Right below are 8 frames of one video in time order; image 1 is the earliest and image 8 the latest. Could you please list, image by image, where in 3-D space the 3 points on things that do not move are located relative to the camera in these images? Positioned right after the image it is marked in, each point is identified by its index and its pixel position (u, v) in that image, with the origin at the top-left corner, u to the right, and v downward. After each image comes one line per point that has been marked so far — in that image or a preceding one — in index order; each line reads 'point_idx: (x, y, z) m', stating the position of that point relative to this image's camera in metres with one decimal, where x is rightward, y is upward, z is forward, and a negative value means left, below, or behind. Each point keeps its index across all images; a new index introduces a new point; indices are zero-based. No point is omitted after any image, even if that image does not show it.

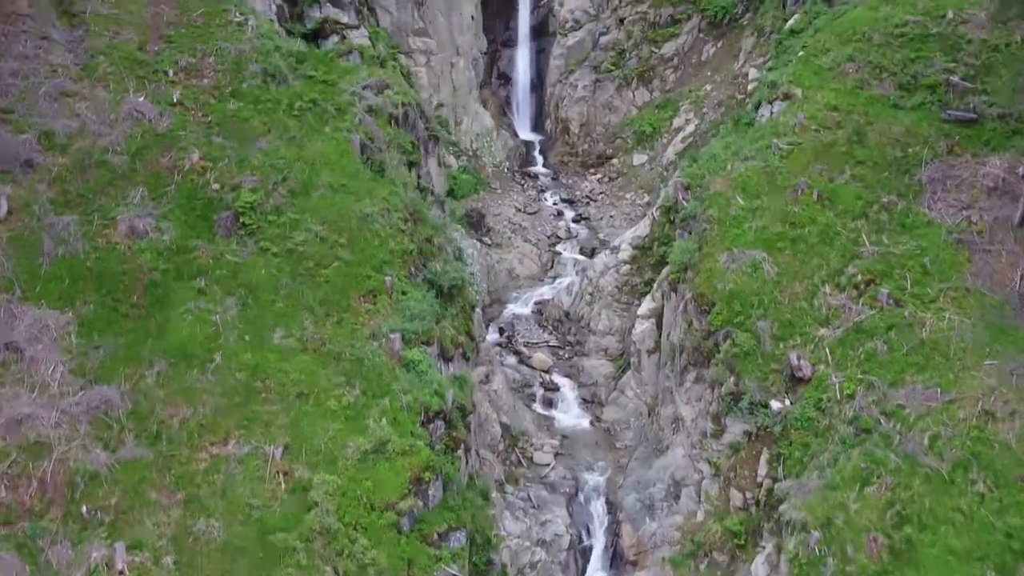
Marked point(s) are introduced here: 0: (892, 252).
0: (+4.8, +0.5, +15.3) m
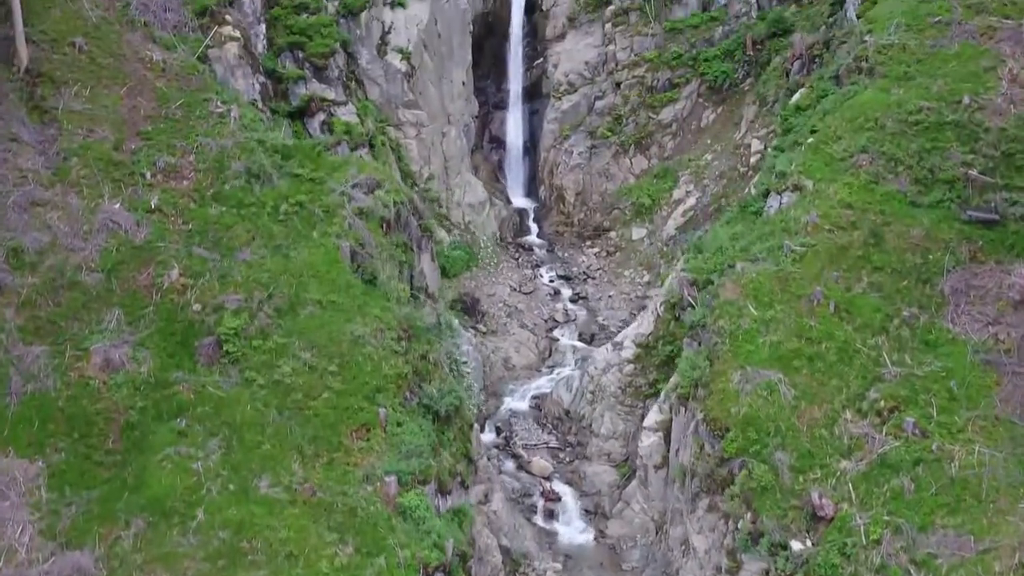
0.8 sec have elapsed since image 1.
0: (+4.8, -1.0, +14.4) m
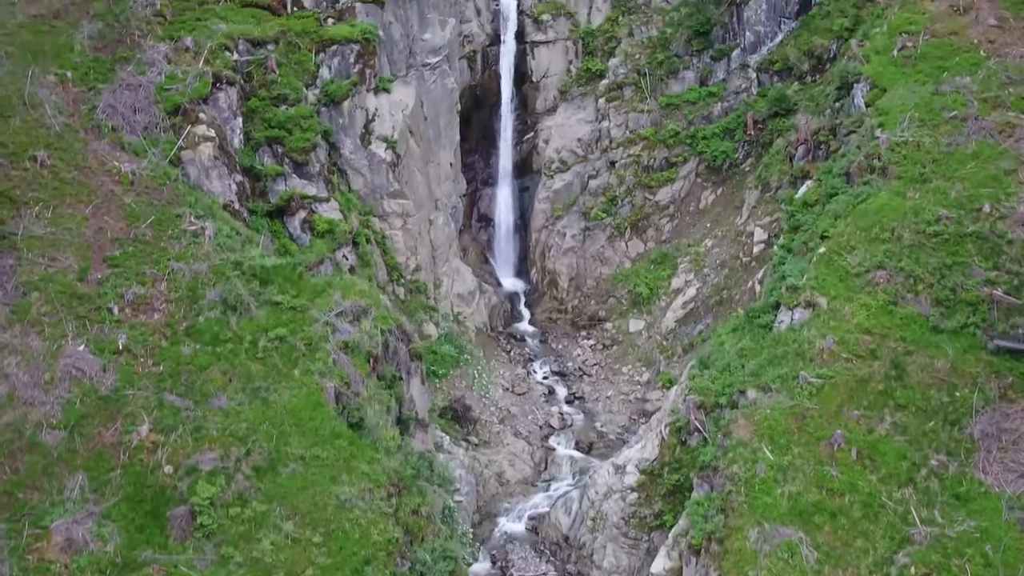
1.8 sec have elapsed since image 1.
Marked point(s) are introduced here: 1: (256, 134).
0: (+4.8, -2.7, +13.4) m
1: (-4.1, +2.5, +19.4) m
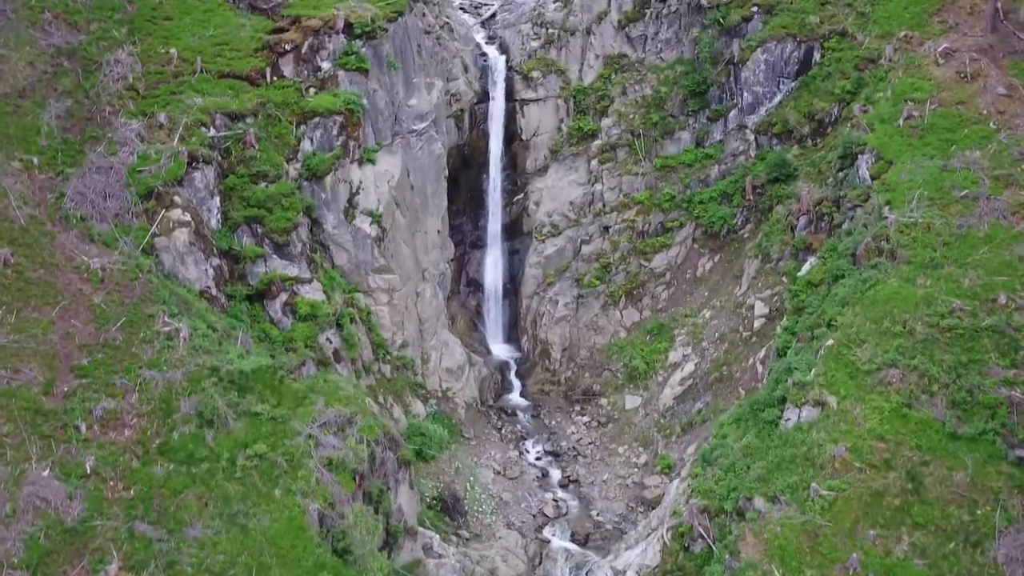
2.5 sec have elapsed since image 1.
0: (+4.8, -4.0, +12.5) m
1: (-4.3, +1.1, +18.5) m
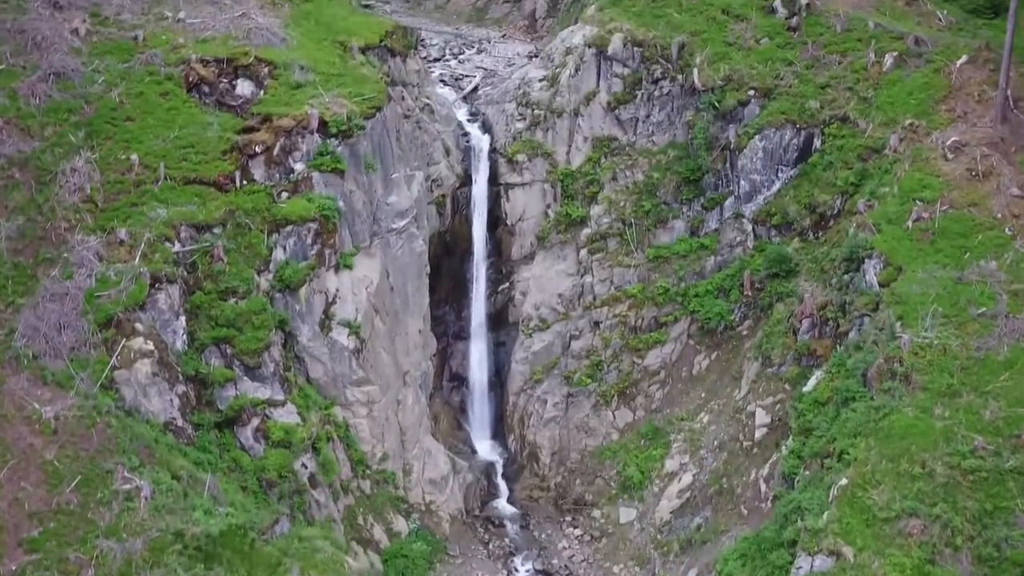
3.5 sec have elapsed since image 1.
0: (+4.8, -5.8, +11.4) m
1: (-4.4, -0.7, +17.2) m
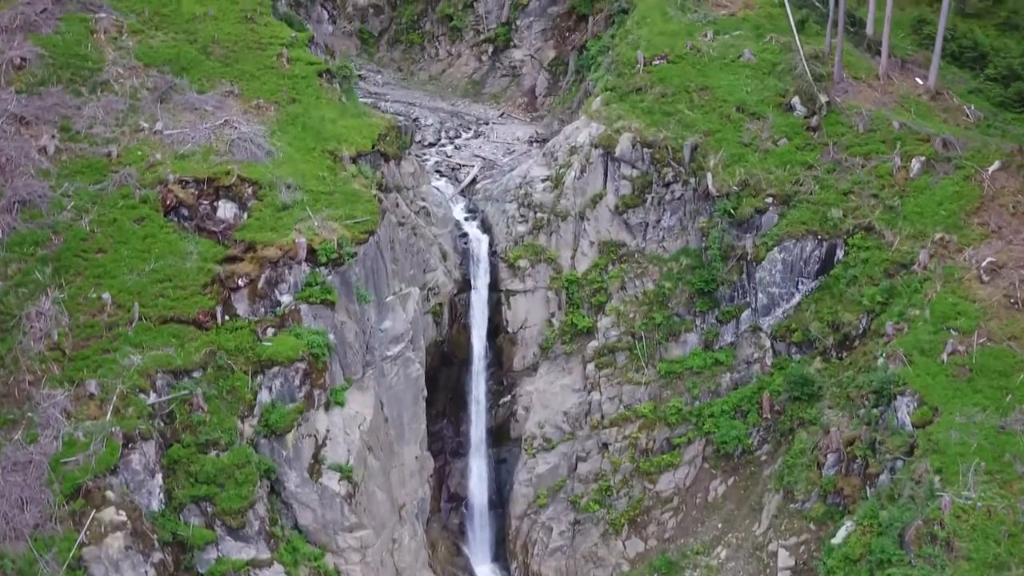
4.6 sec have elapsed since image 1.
0: (+4.9, -7.8, +10.0) m
1: (-4.3, -2.7, +15.8) m
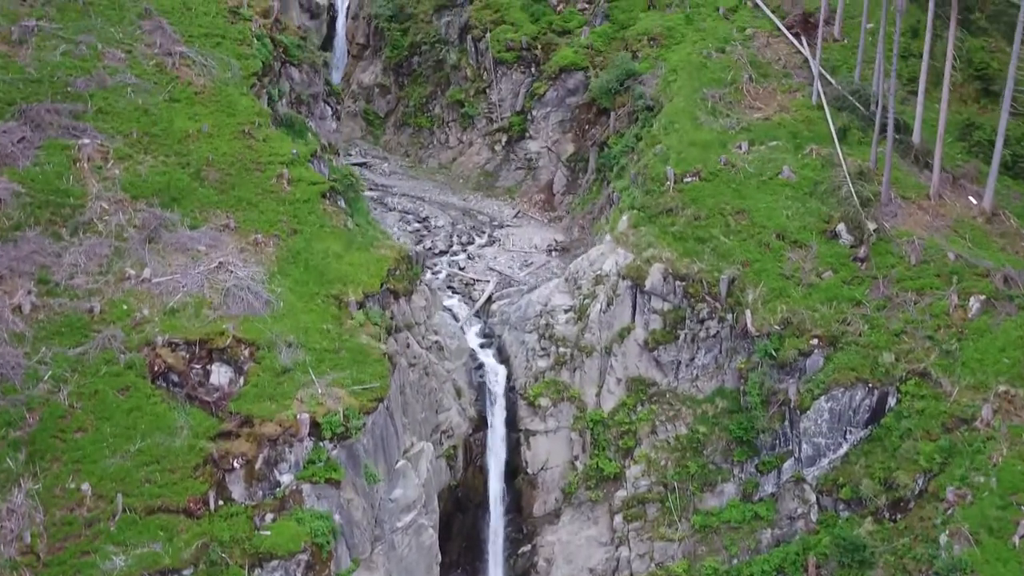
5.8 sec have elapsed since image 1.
0: (+5.2, -10.1, +8.3) m
1: (-4.0, -5.0, +14.1) m
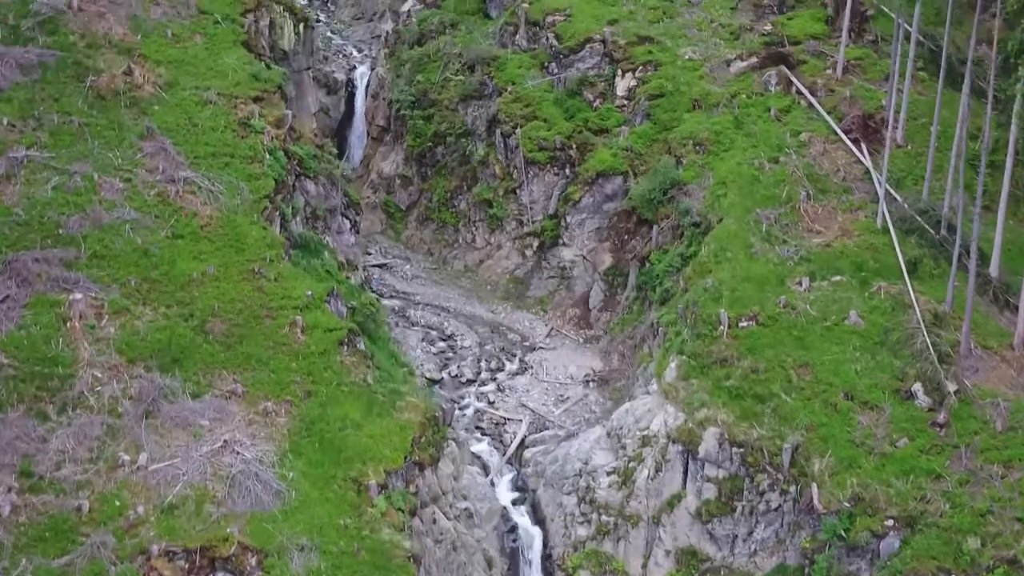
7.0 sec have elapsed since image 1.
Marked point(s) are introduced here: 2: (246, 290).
0: (+5.6, -12.5, +6.3) m
1: (-3.6, -7.4, +12.2) m
2: (-4.0, 0.0, +18.1) m
